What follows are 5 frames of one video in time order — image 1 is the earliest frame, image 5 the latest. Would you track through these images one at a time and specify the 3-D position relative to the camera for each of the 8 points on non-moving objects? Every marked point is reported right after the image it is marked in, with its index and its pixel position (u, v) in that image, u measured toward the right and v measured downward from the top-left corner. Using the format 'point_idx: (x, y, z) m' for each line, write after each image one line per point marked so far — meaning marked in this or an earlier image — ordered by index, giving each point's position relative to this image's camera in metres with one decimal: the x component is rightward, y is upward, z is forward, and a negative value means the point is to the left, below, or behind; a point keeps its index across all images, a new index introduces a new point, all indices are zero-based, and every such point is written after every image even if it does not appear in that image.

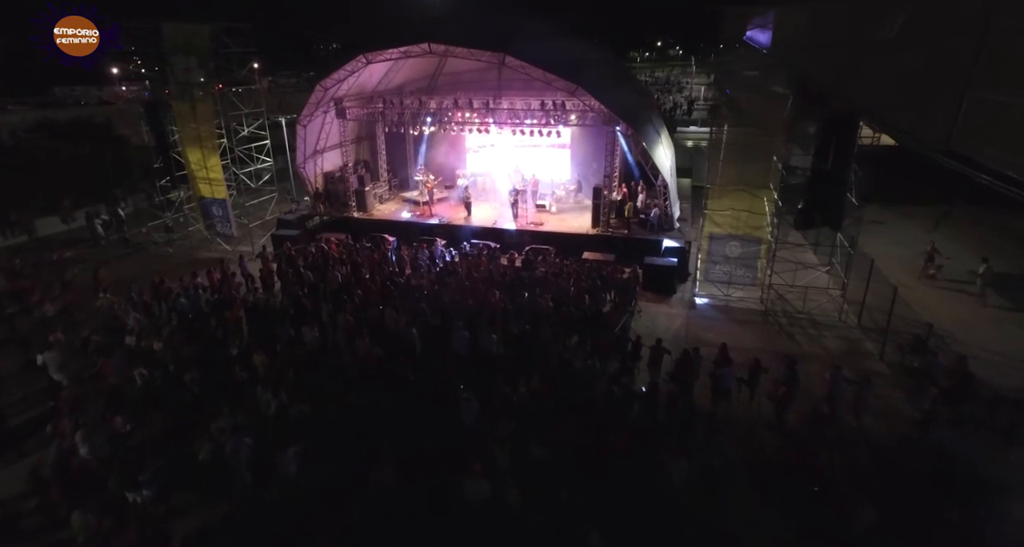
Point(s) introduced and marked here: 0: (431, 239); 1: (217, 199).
0: (-2.4, +1.0, +14.9) m
1: (-9.8, +2.4, +15.7) m
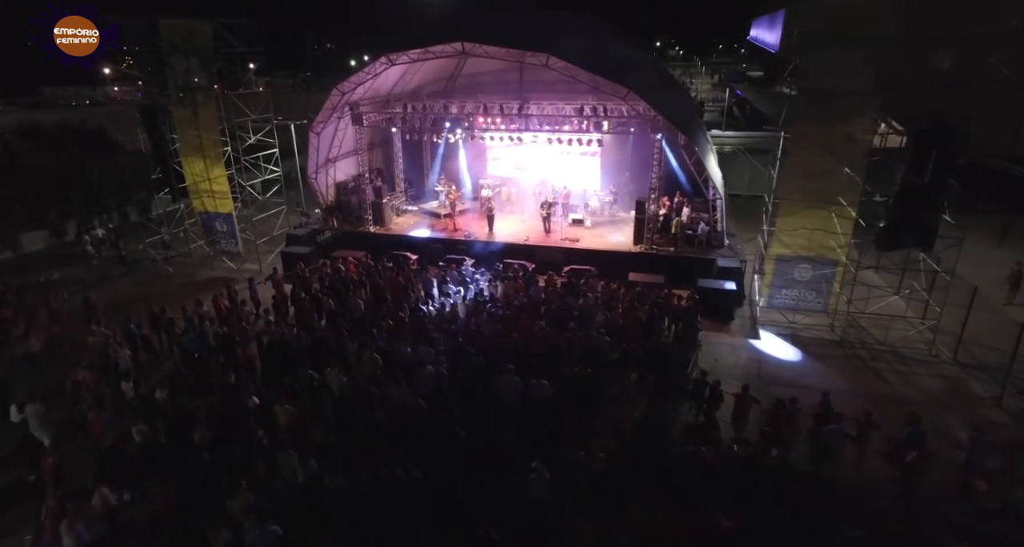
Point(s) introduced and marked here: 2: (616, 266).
0: (-1.5, +0.4, +13.6) m
1: (-8.9, +1.8, +14.4) m
2: (+2.9, +0.2, +13.5) m
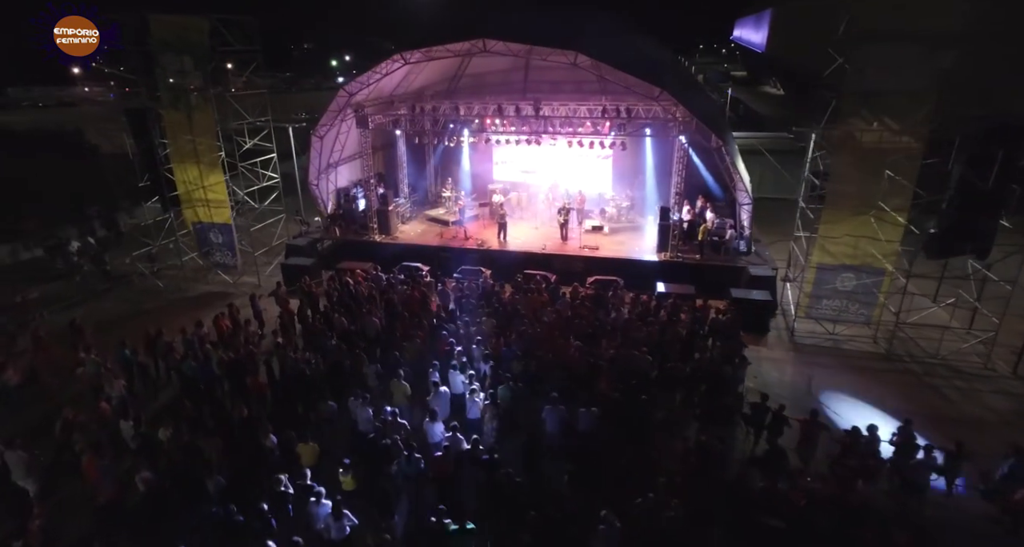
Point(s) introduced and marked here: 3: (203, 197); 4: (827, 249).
0: (-1.0, +0.1, +12.9) m
1: (-8.4, +1.4, +13.4) m
2: (+3.4, -0.1, +12.9) m
3: (-8.5, +2.1, +13.0) m
4: (+6.4, +0.5, +9.6) m
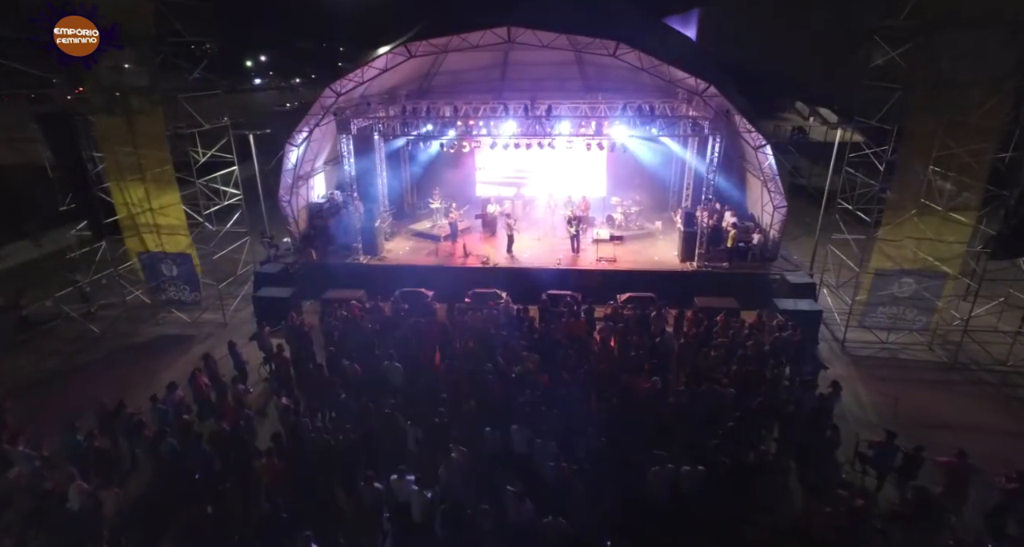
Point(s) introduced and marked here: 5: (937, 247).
0: (-0.5, -0.4, +11.4) m
1: (-8.0, +0.5, +11.1) m
2: (+3.8, -0.4, +11.9) m
3: (-8.1, +1.2, +10.7) m
4: (+7.2, +0.4, +9.0) m
5: (+7.9, +0.5, +8.8) m
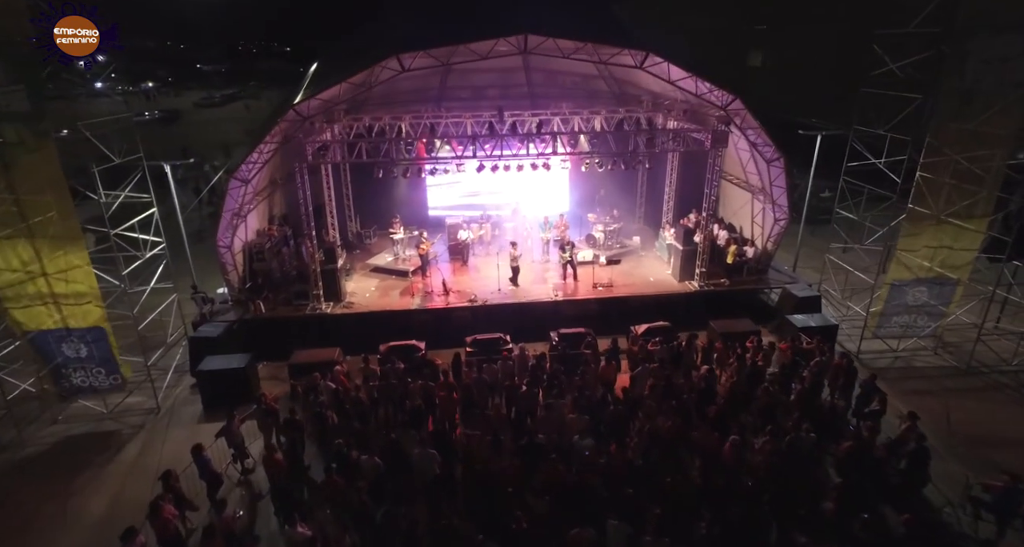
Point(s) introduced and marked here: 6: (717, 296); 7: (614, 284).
0: (-0.4, -1.3, +10.0) m
1: (-7.8, -1.0, +8.4) m
2: (+3.8, -0.9, +11.3) m
3: (-7.9, -0.3, +7.9) m
4: (+7.5, +0.2, +9.1) m
5: (+8.3, +0.3, +9.0) m
6: (+5.0, -0.5, +11.2) m
7: (+2.6, -0.3, +11.9) m
